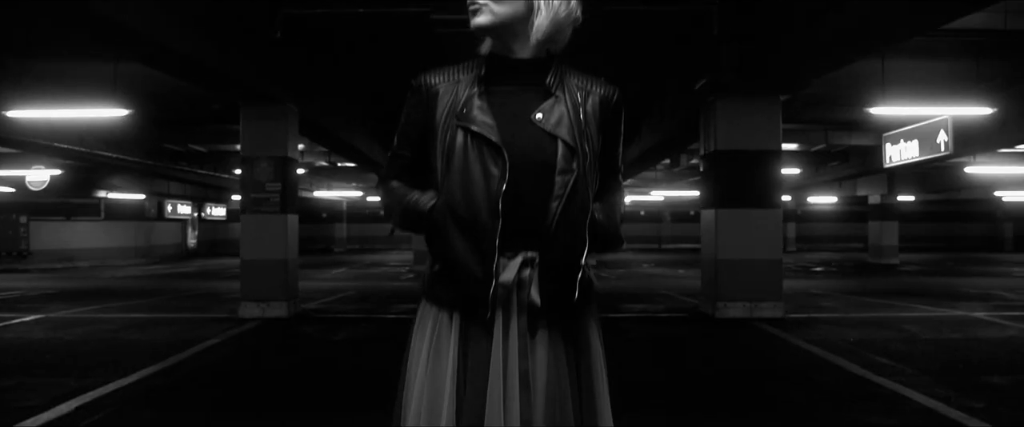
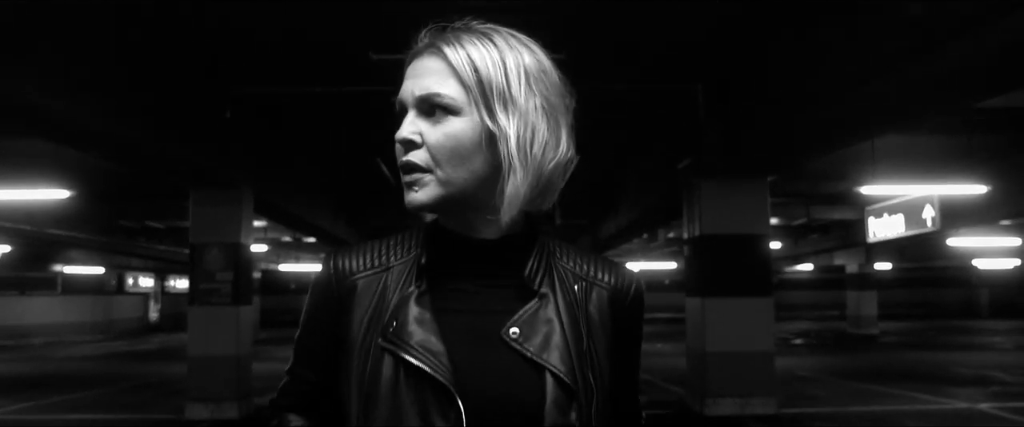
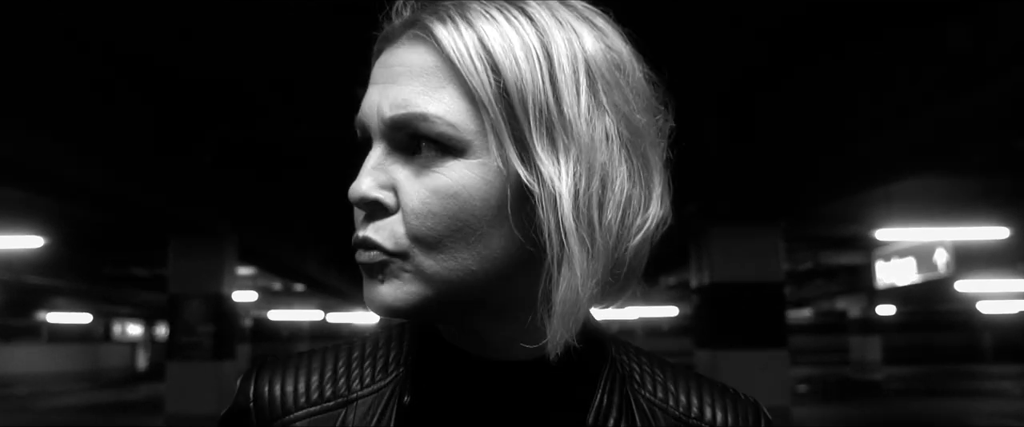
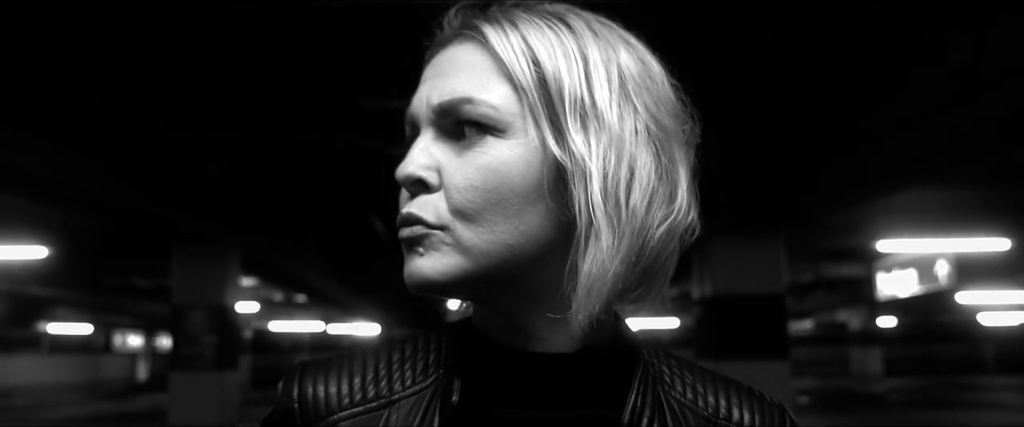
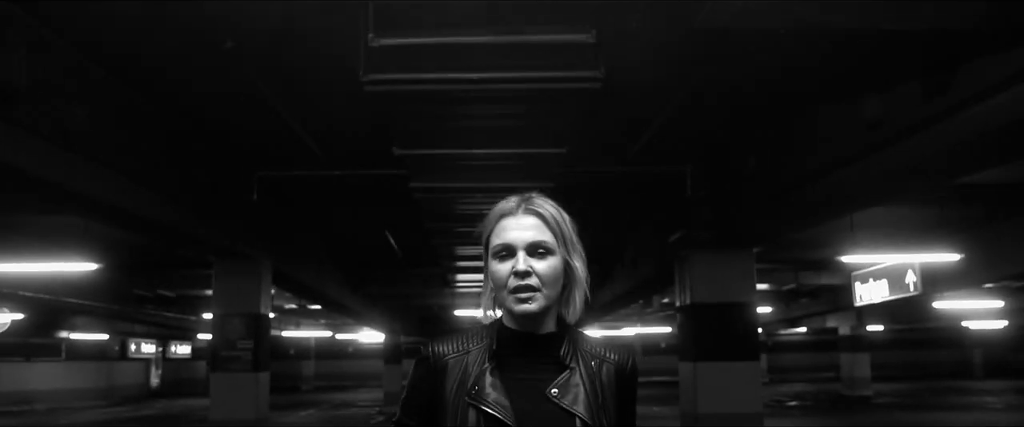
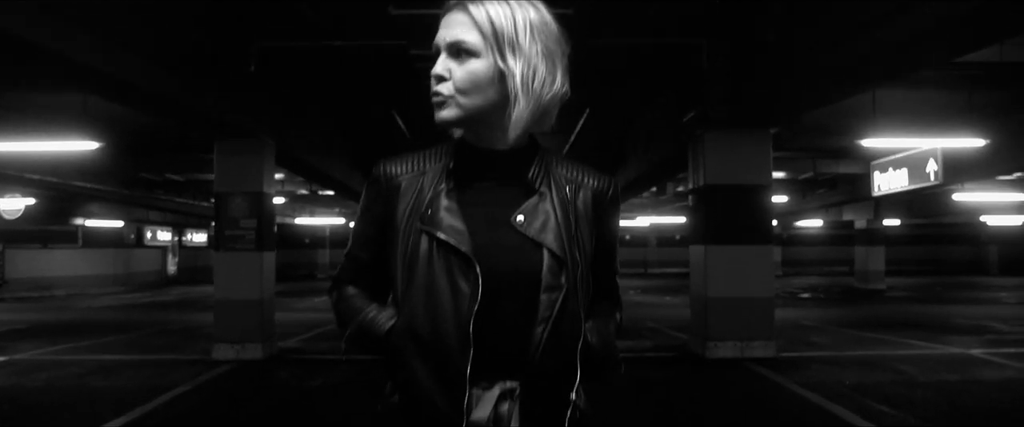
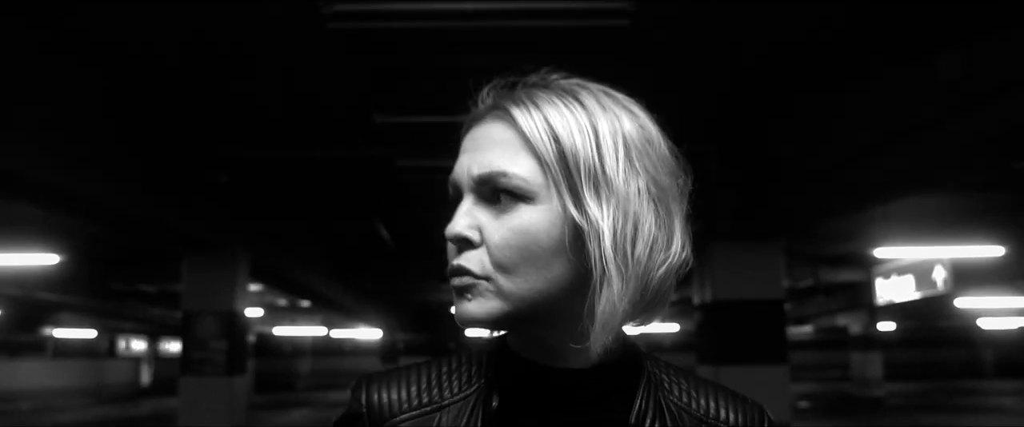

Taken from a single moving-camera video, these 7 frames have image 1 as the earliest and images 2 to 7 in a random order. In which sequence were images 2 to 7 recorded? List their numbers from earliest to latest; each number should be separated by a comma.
6, 2, 3, 4, 7, 5
